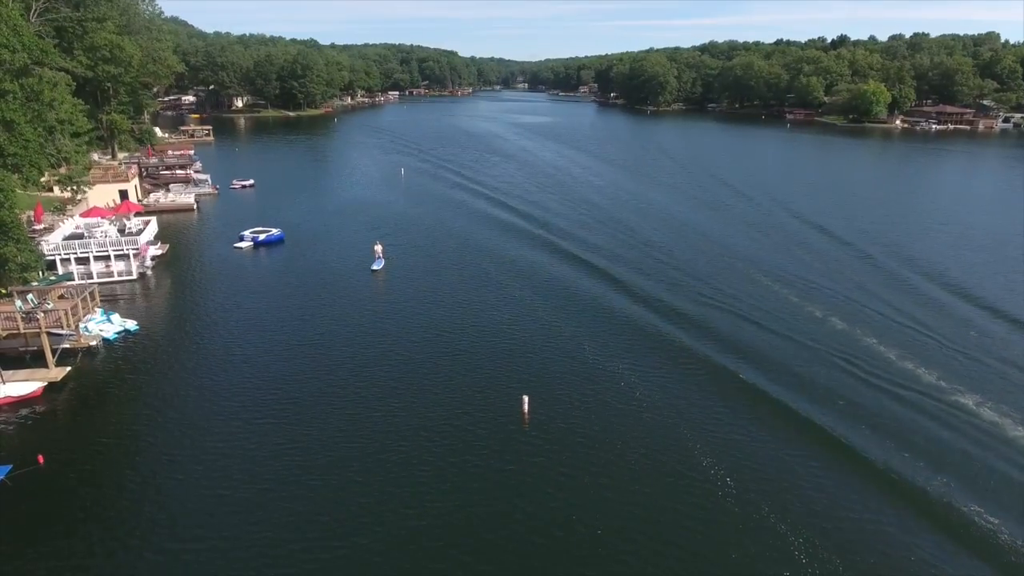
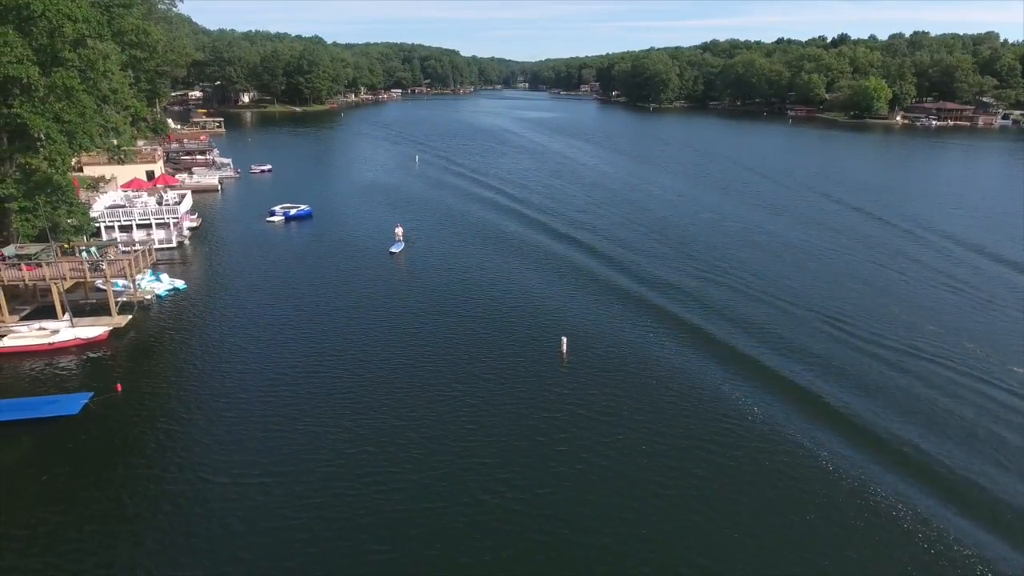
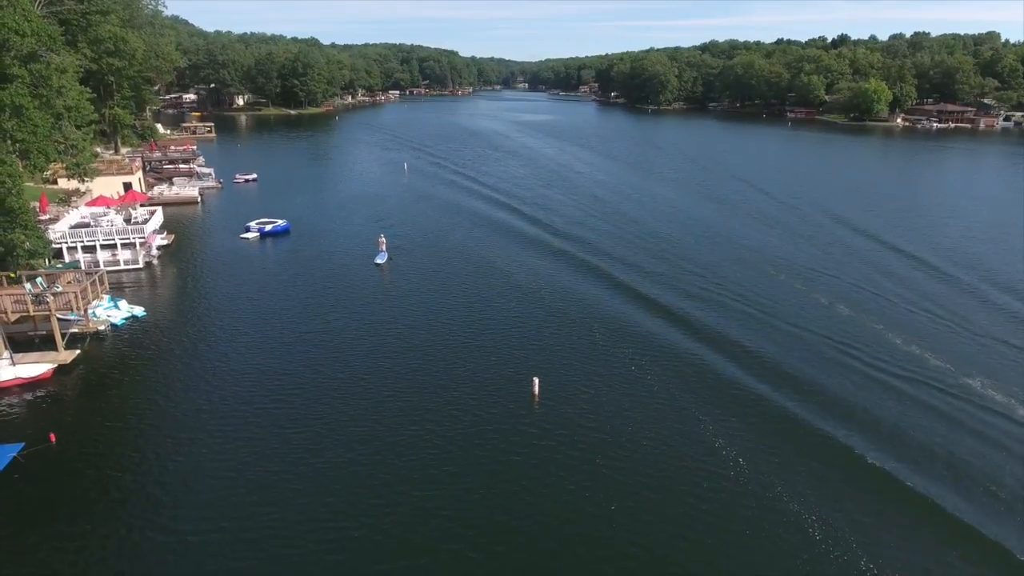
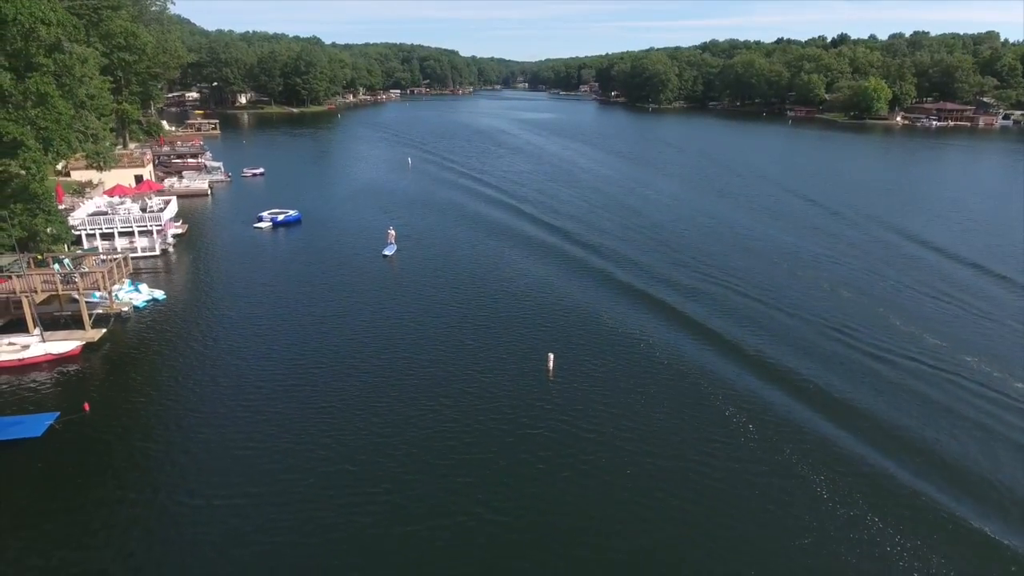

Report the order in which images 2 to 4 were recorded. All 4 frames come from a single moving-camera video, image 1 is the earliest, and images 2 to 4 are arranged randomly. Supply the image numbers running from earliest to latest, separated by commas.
3, 4, 2
